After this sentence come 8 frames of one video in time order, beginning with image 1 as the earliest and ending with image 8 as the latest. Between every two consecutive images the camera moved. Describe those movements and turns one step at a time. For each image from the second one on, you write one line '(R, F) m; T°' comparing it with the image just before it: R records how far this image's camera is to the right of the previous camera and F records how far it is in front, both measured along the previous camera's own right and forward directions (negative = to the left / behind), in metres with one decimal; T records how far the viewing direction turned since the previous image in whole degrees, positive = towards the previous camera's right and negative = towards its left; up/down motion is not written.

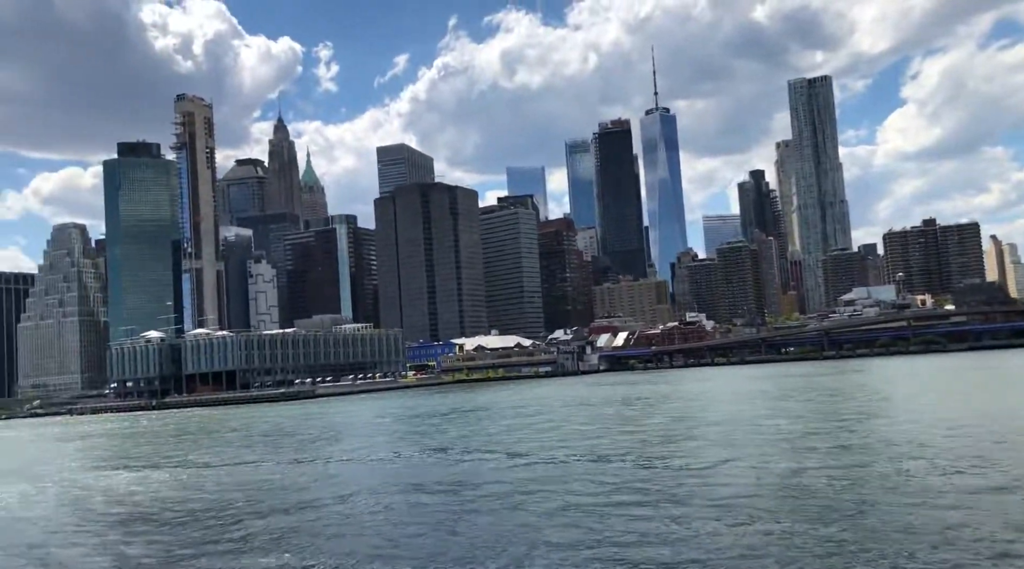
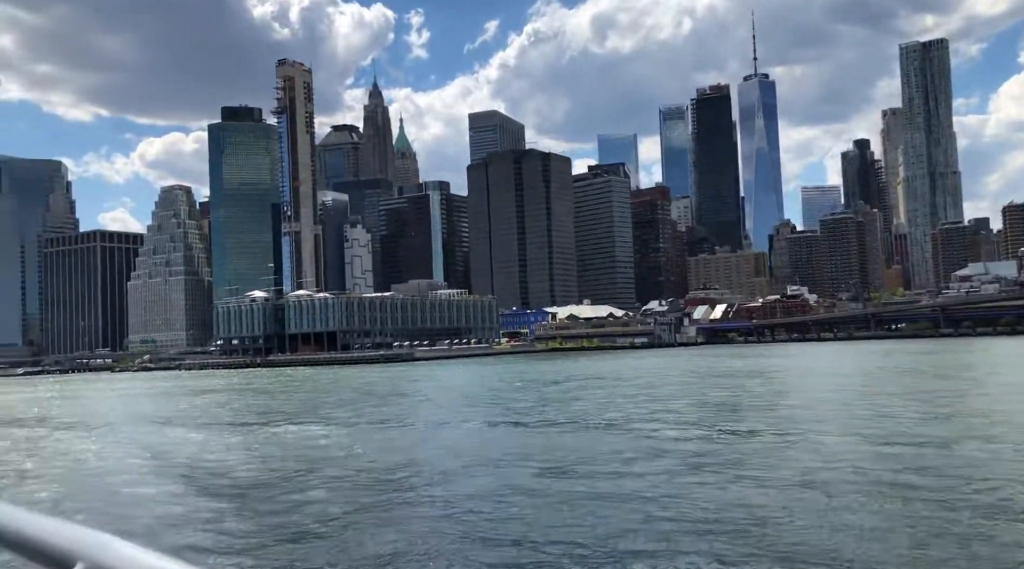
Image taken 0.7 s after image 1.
(-1.5, +0.7) m; -5°
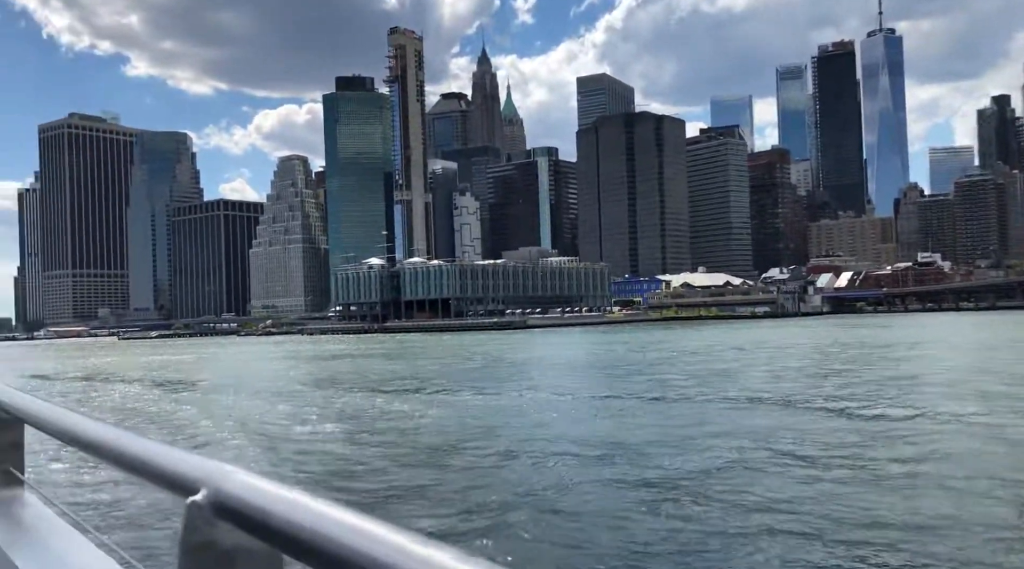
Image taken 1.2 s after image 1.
(-1.2, +1.4) m; -7°
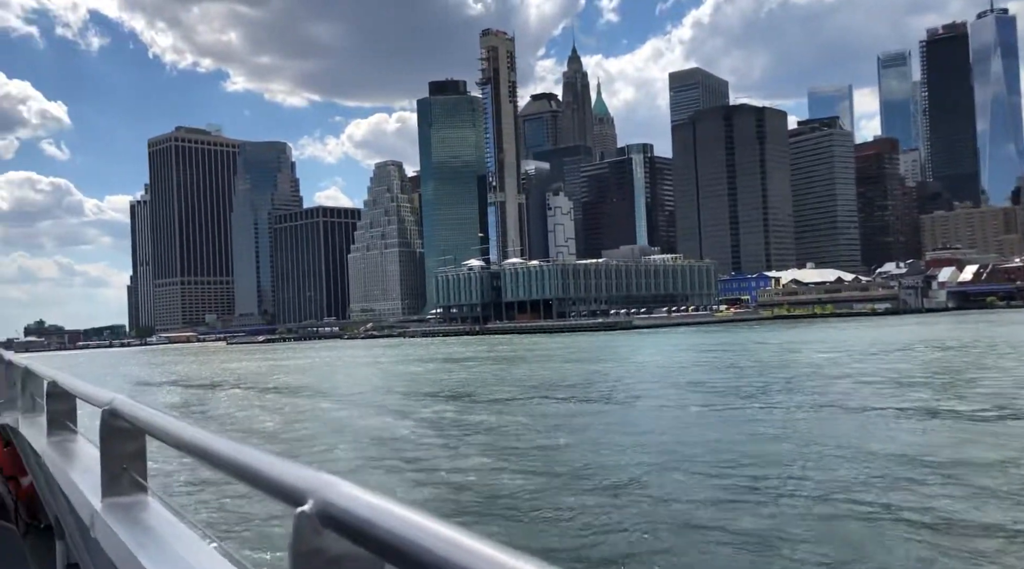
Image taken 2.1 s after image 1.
(-1.9, +1.9) m; -6°
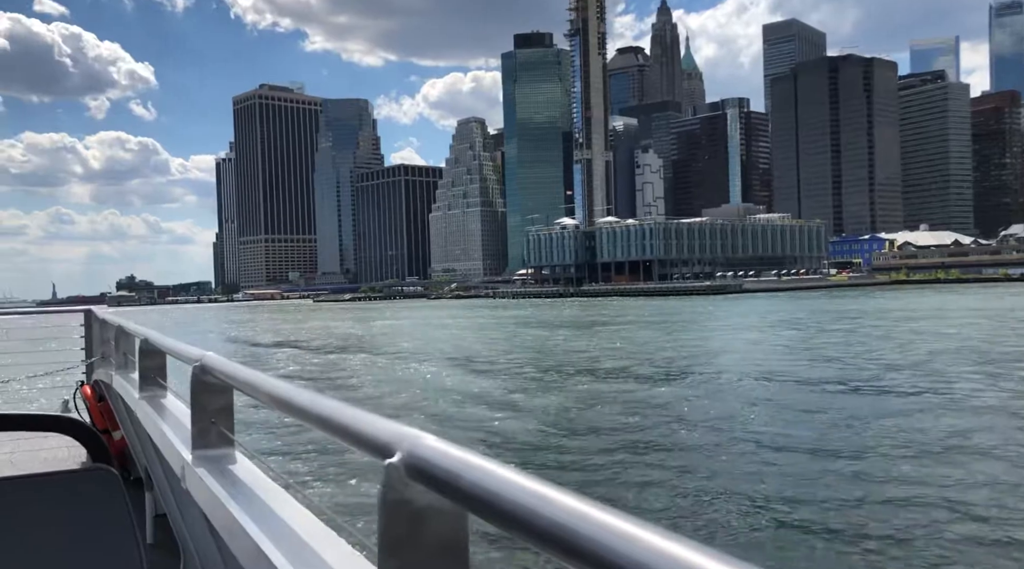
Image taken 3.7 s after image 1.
(-2.8, +5.4) m; -5°
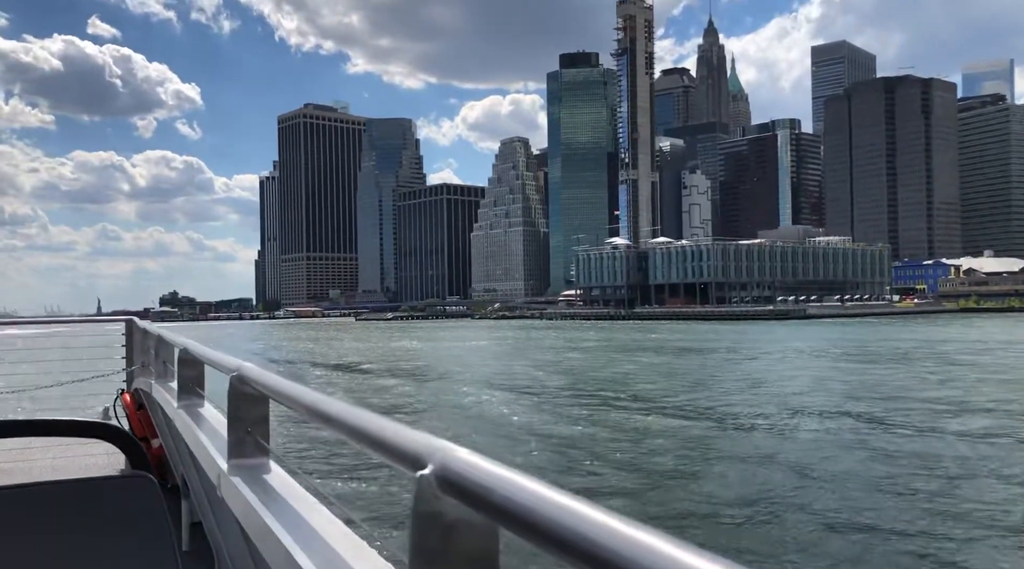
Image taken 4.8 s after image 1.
(-1.7, +3.2) m; -2°
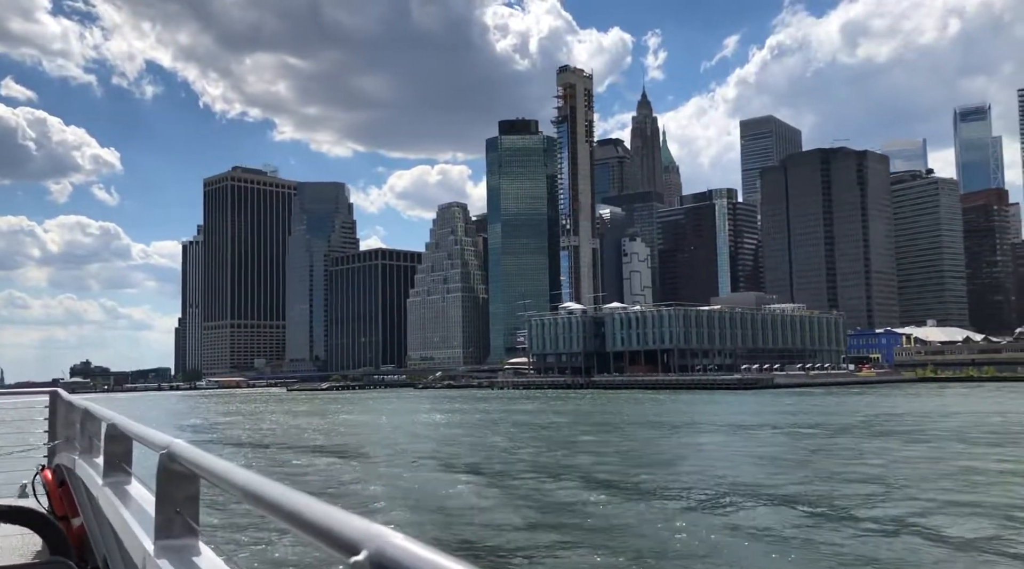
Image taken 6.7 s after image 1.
(-3.0, +5.5) m; +5°
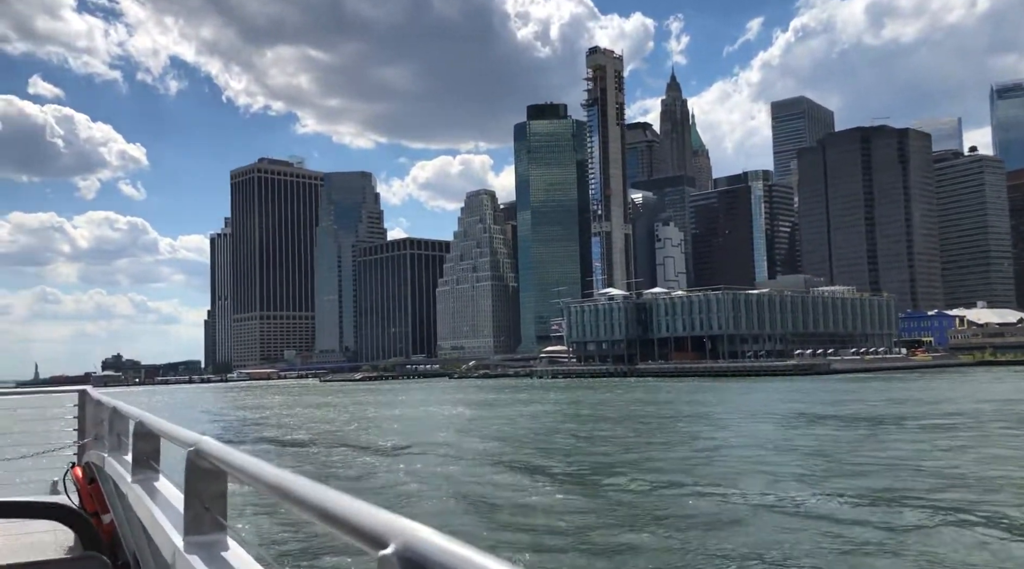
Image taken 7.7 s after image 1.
(-1.8, +3.1) m; -2°
